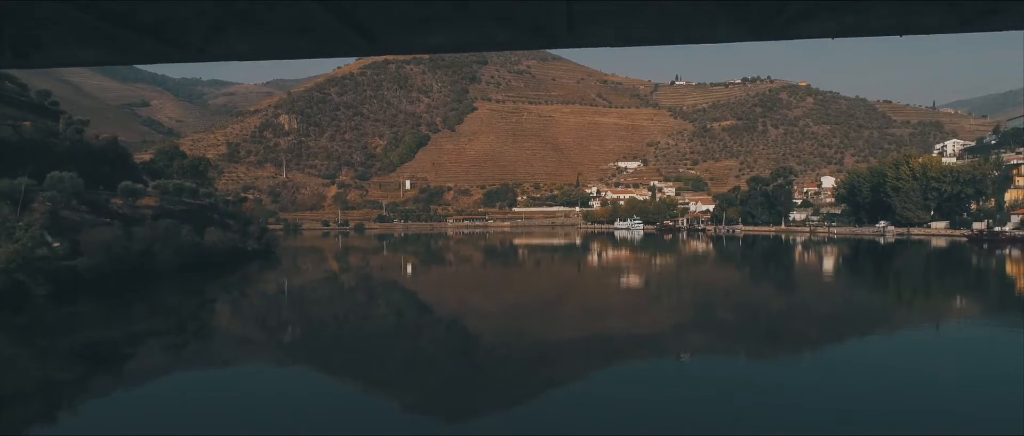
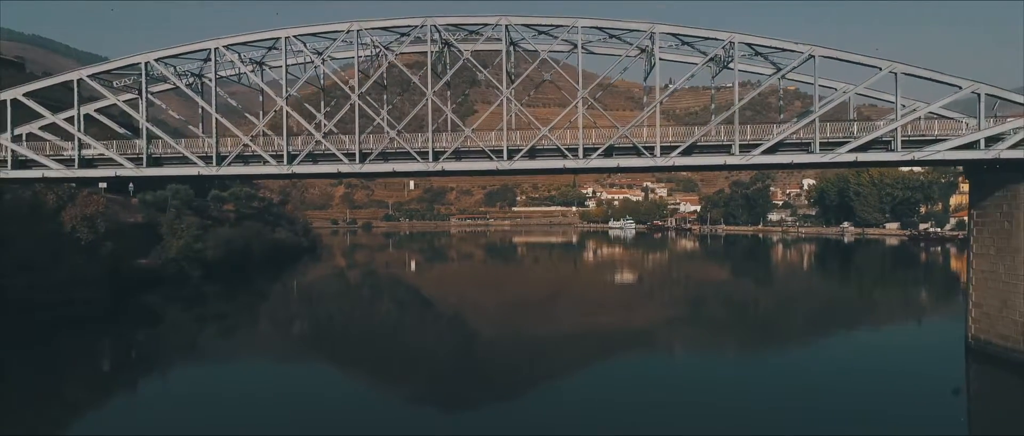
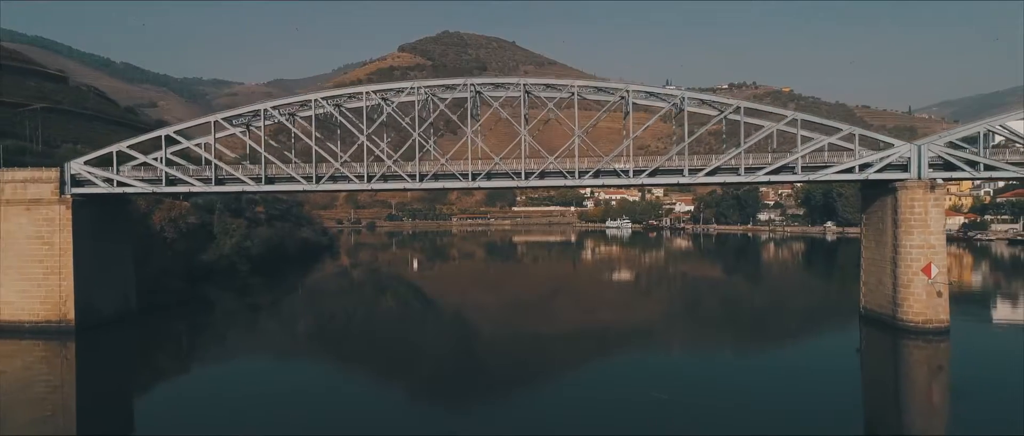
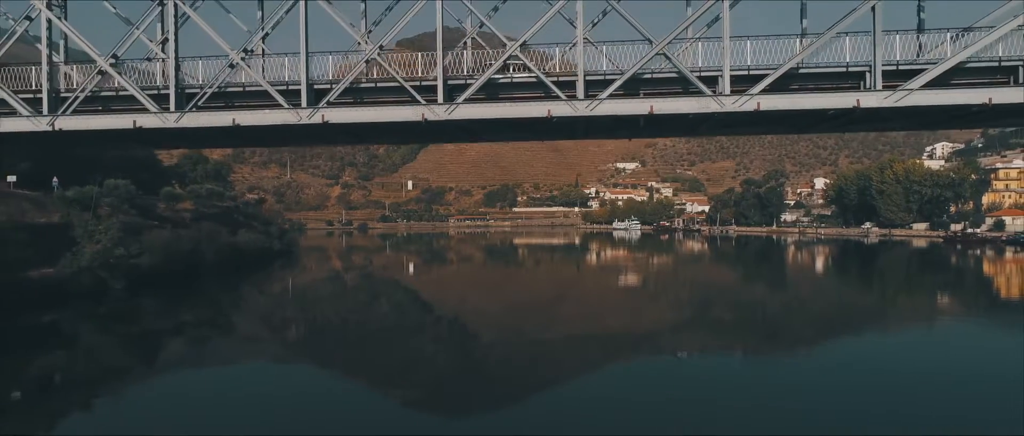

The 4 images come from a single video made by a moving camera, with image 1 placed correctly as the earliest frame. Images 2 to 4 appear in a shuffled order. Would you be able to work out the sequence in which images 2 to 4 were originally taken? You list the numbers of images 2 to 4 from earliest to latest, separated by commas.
4, 2, 3
